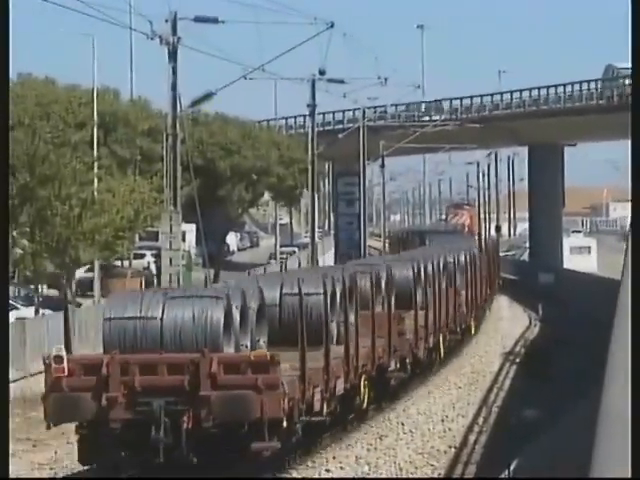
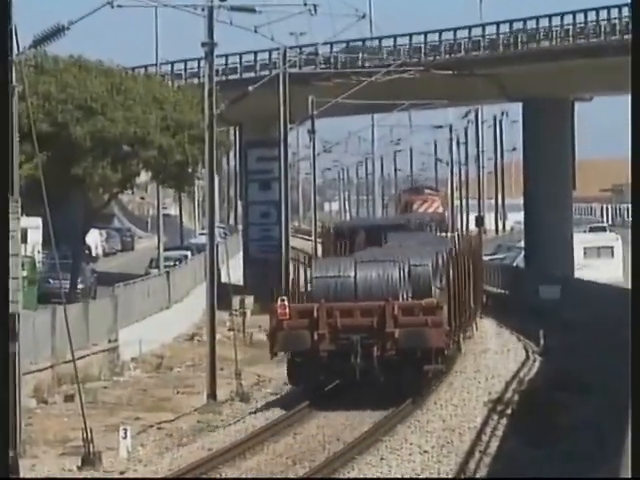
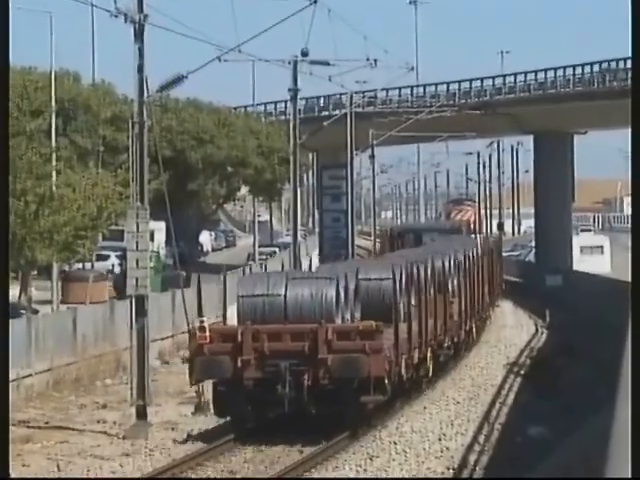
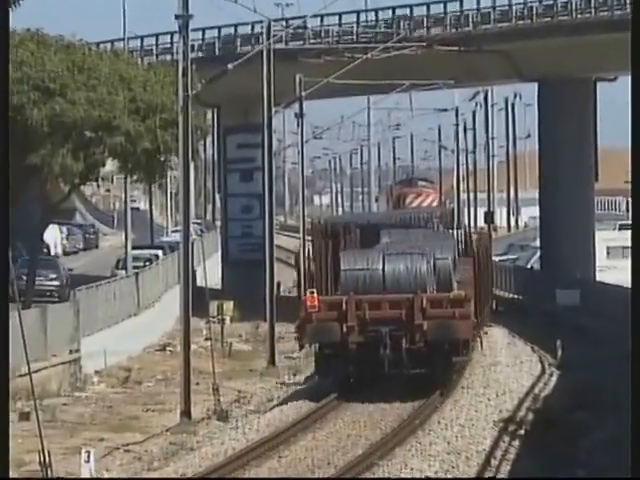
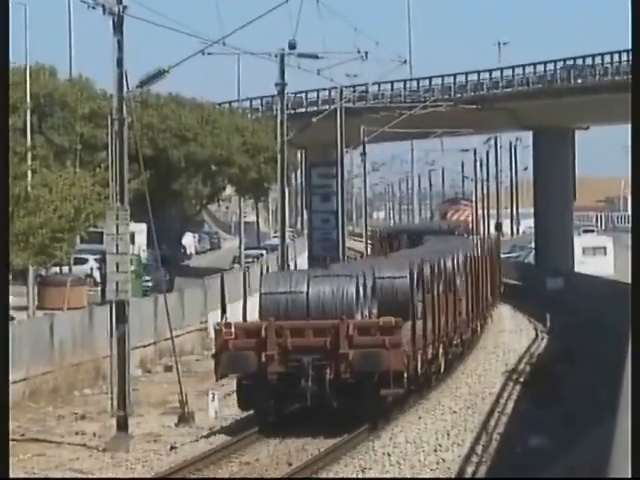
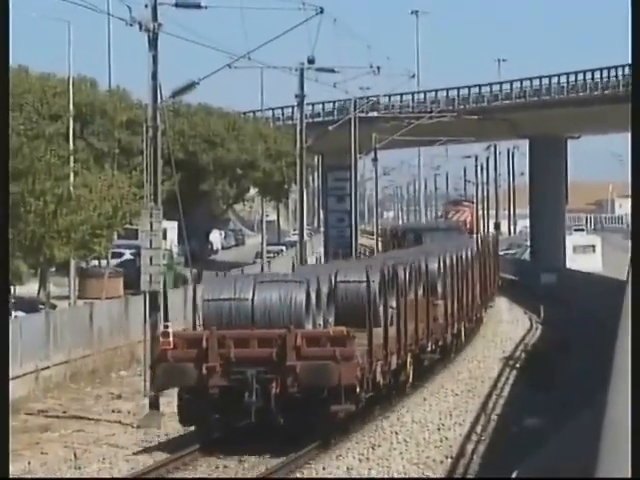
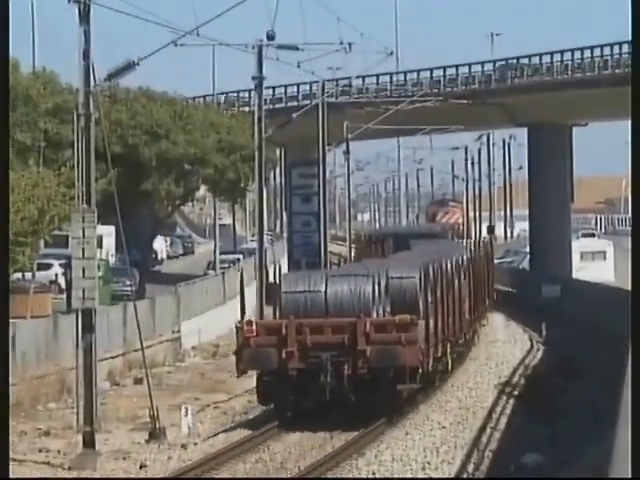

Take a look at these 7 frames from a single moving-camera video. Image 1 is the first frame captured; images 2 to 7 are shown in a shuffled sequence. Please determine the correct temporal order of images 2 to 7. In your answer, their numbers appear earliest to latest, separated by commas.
6, 3, 5, 7, 2, 4
